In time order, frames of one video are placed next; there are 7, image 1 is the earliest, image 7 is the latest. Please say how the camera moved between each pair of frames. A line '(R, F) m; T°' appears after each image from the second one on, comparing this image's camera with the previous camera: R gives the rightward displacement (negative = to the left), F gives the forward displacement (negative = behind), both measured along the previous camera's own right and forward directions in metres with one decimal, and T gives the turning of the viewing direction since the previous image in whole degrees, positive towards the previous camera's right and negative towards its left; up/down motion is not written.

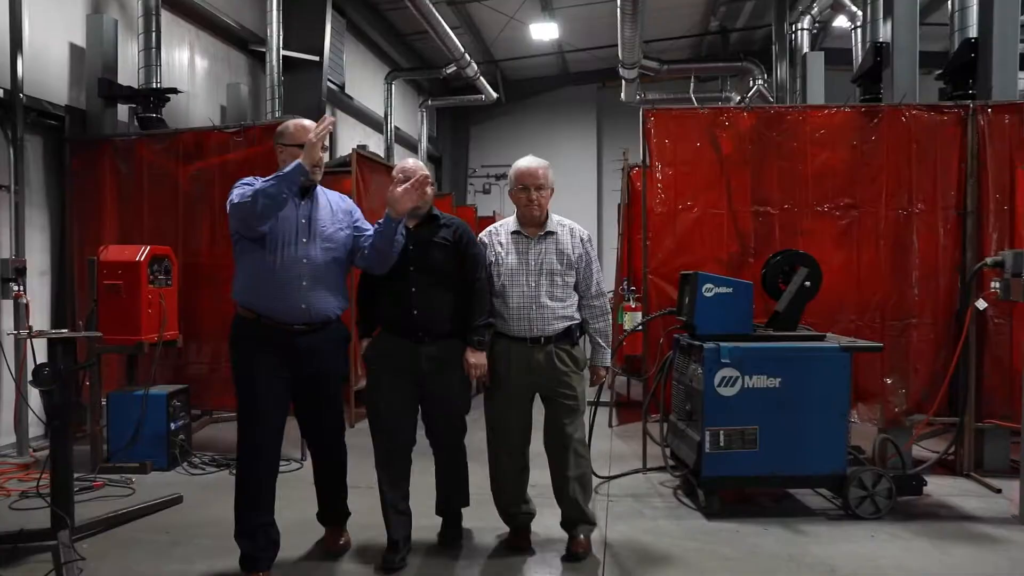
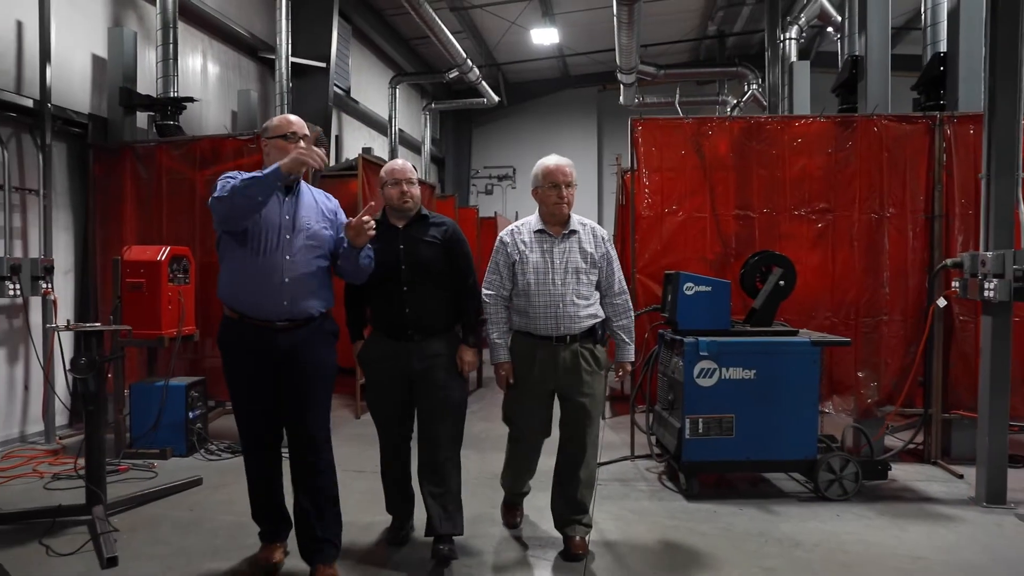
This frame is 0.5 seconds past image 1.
(0.0, -0.2) m; 0°
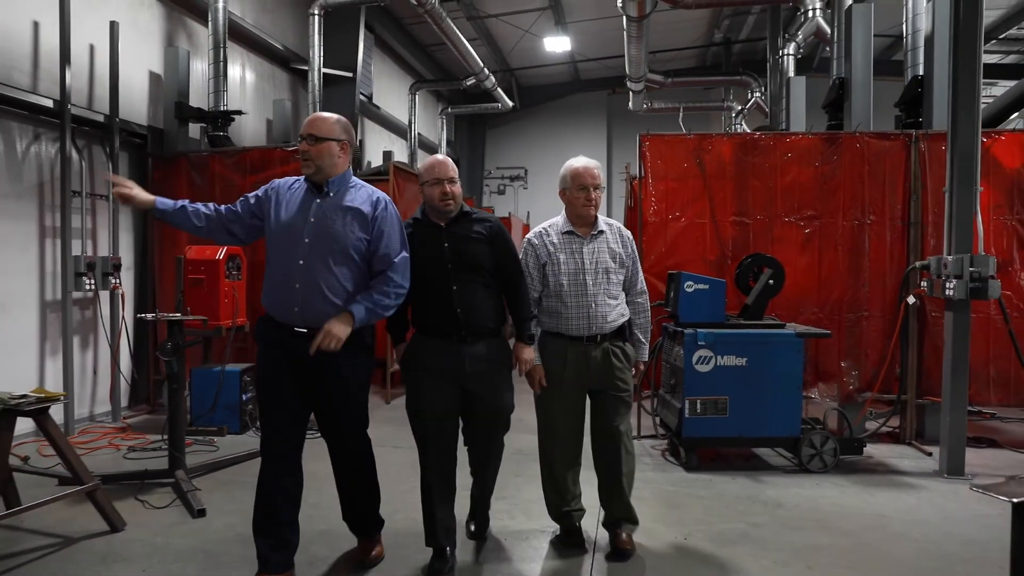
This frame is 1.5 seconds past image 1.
(-0.1, -0.4) m; -1°
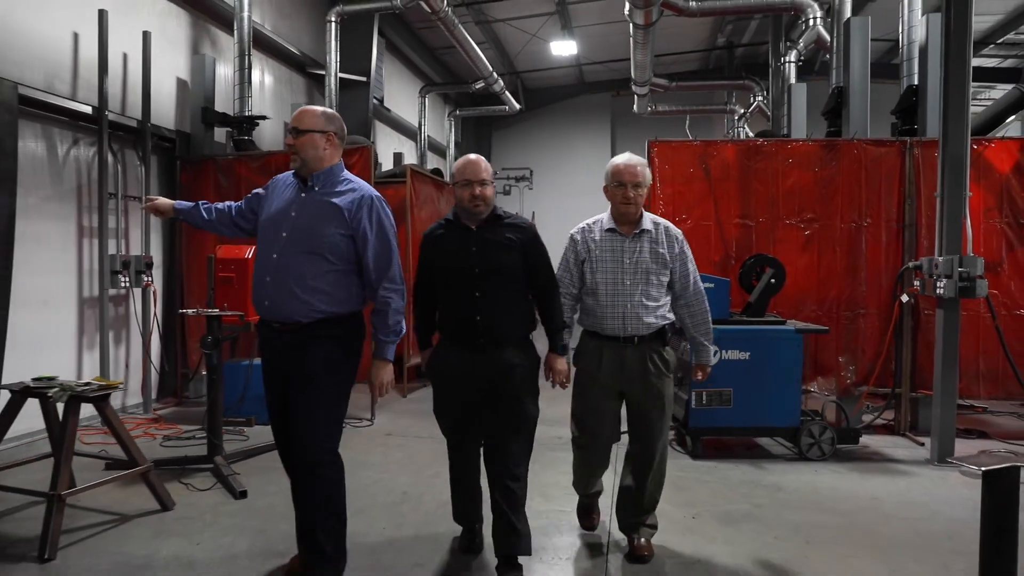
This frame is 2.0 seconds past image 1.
(-0.1, -0.2) m; 0°
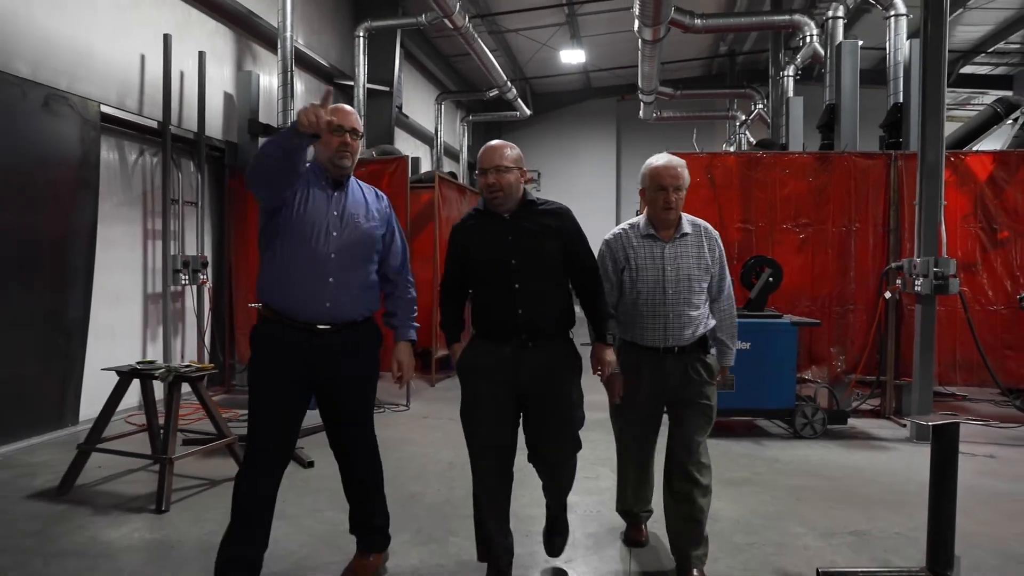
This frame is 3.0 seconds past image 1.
(-0.2, -0.5) m; 0°
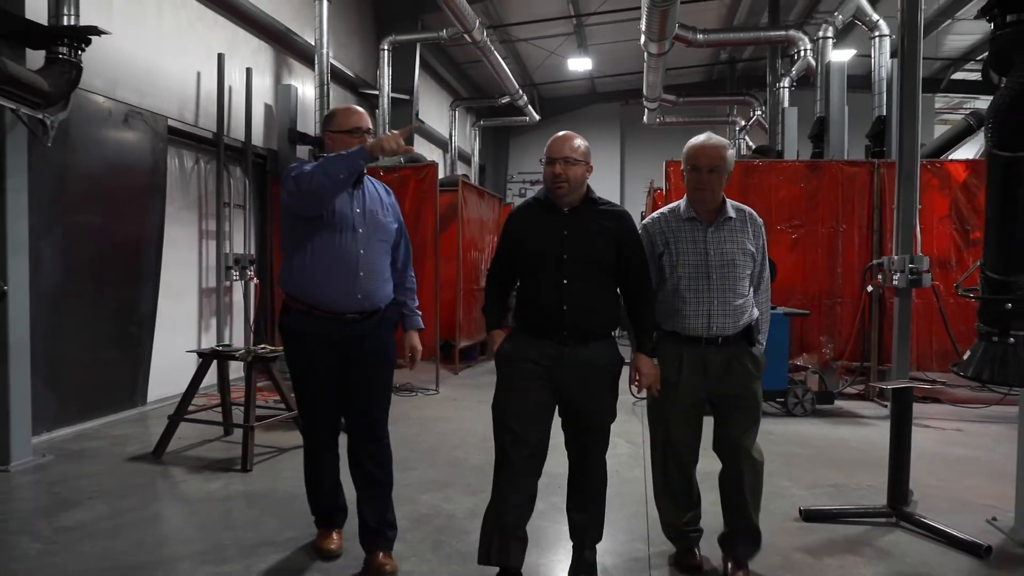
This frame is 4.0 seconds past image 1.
(-0.2, -0.5) m; 0°
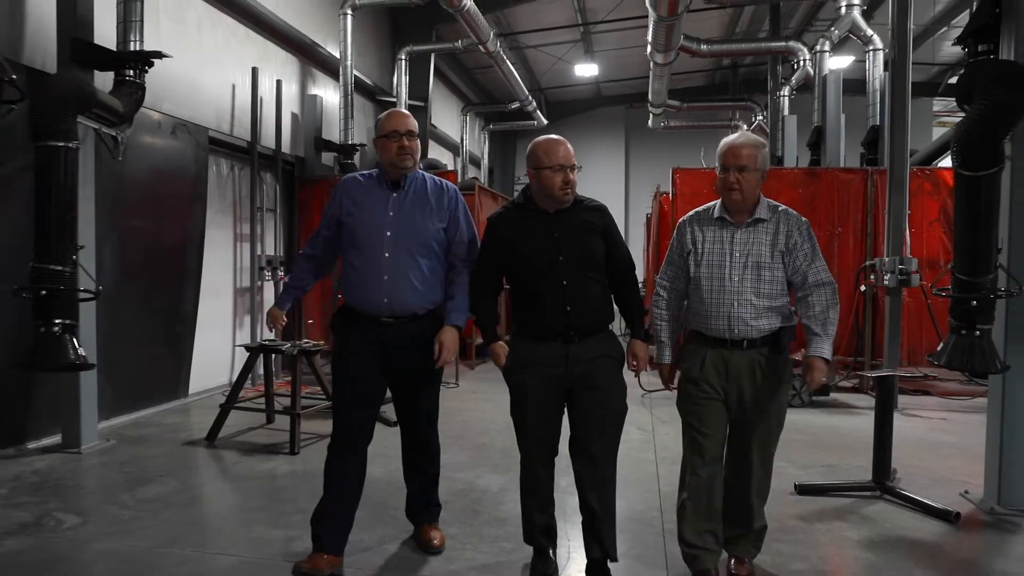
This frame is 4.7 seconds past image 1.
(-0.1, -0.3) m; 0°
